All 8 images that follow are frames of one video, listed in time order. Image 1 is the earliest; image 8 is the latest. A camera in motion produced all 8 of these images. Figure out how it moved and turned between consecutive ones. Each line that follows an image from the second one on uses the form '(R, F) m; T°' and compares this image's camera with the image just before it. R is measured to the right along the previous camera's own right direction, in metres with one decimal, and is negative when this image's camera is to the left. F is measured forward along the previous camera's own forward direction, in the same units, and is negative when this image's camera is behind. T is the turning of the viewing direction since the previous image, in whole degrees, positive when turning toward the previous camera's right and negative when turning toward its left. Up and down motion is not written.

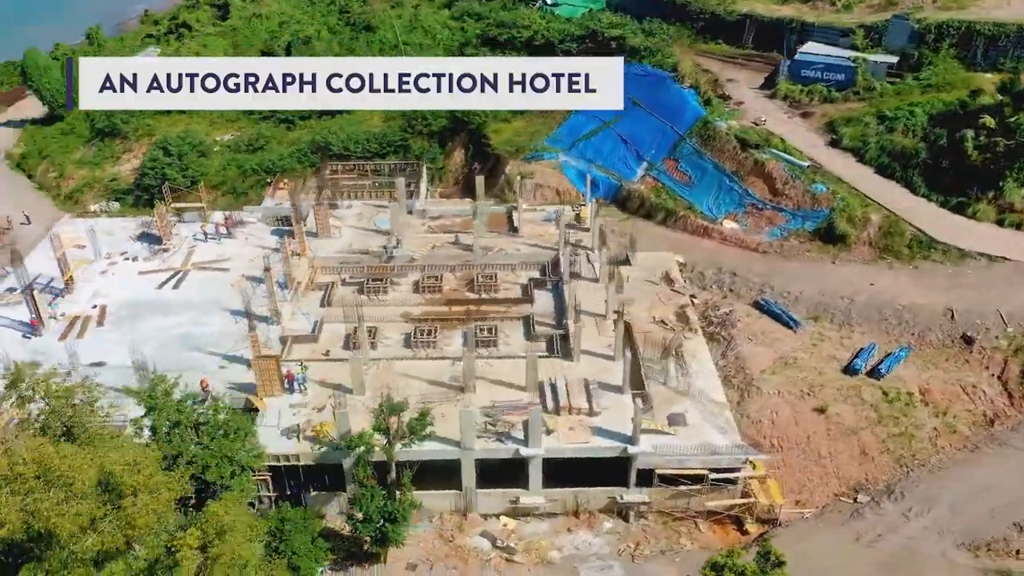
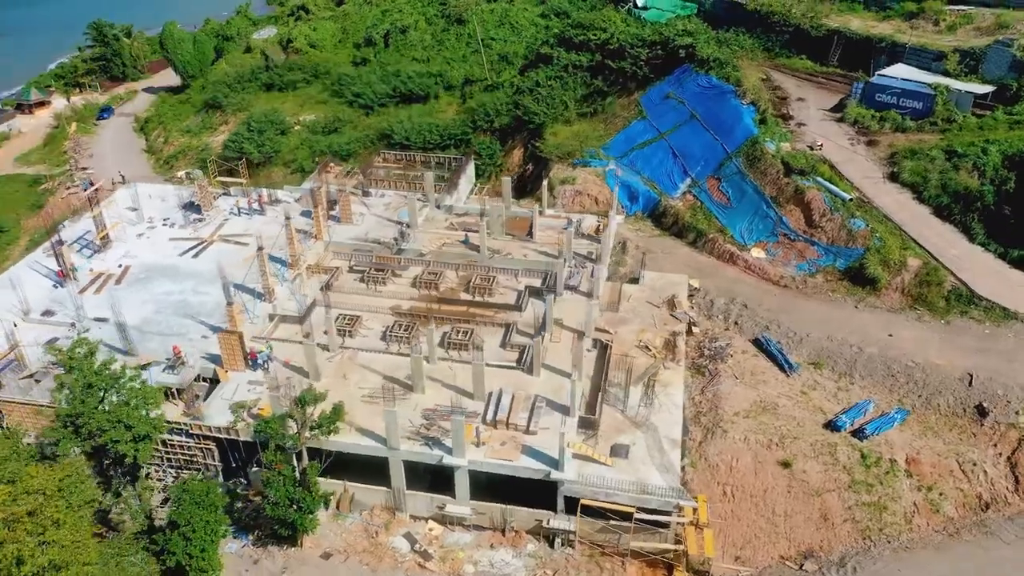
(+5.7, +0.9) m; -10°
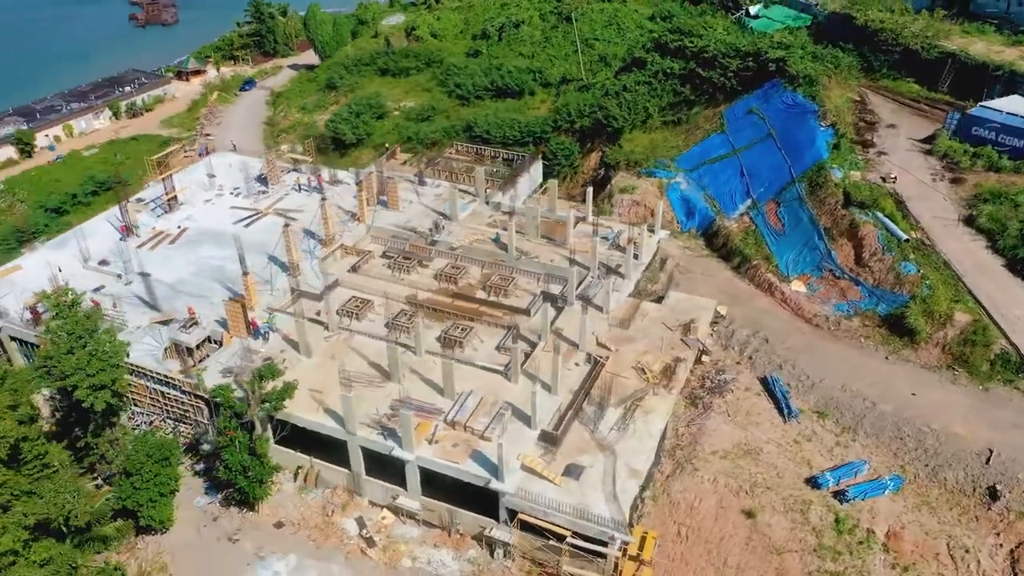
(+5.2, +0.8) m; -11°
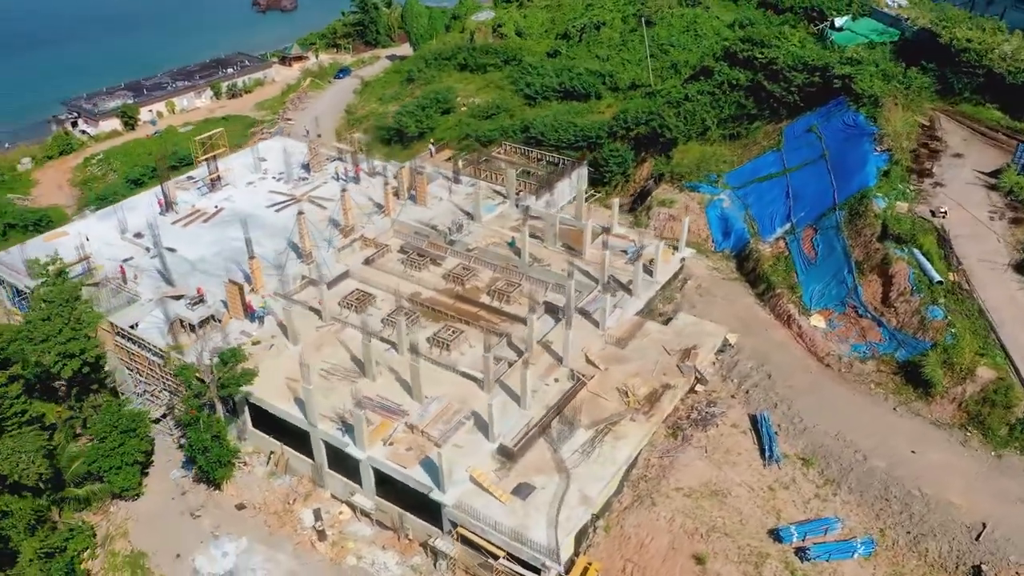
(+4.1, +0.9) m; -8°
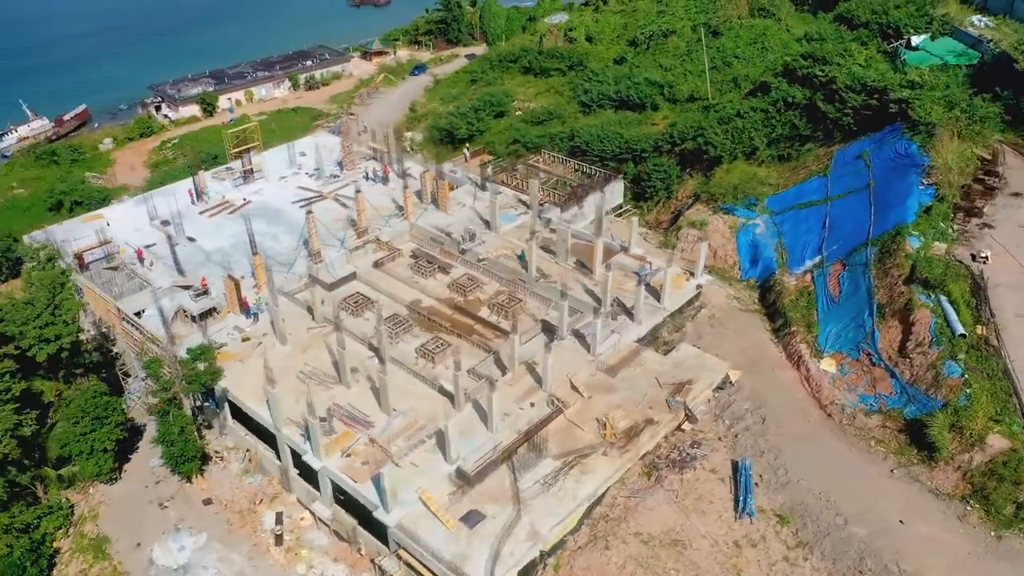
(+3.4, +1.1) m; -7°
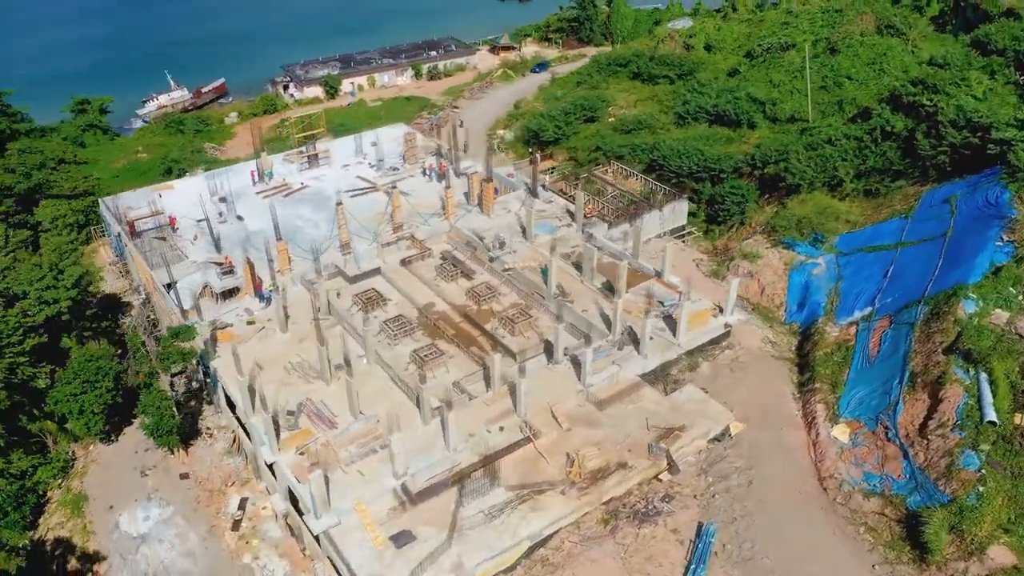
(+4.7, +1.6) m; -10°
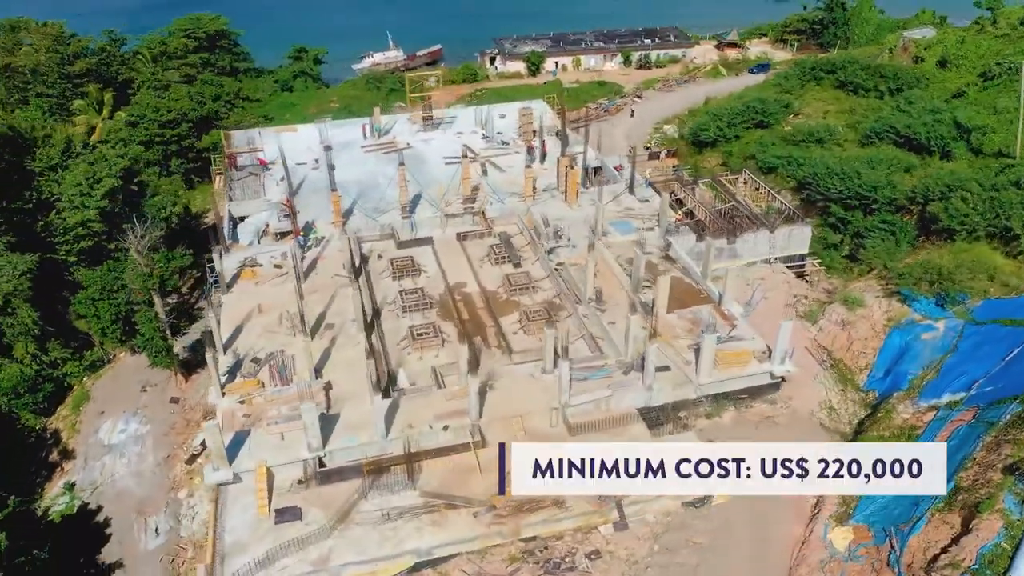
(+6.9, +3.8) m; -17°
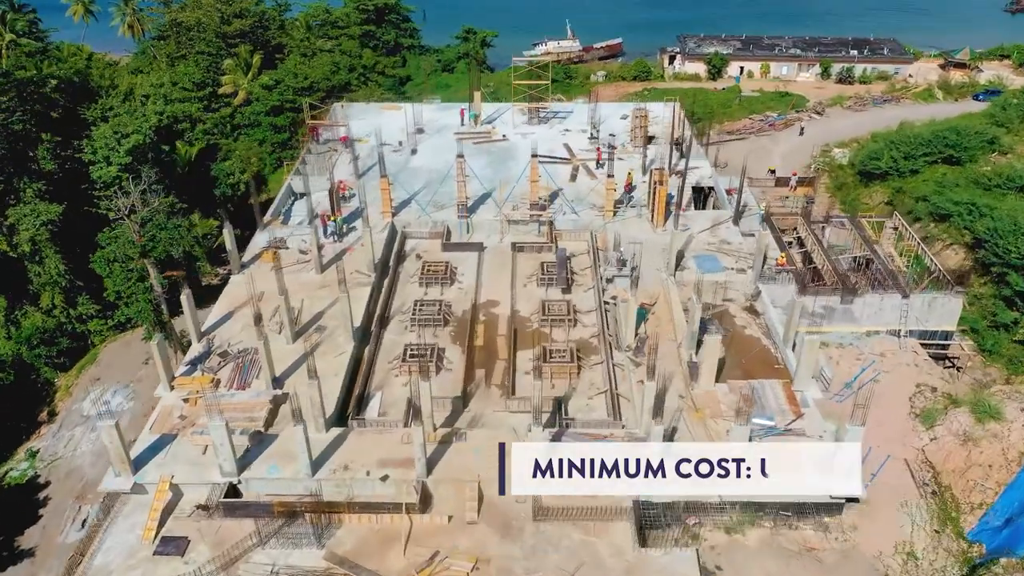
(+4.4, +4.9) m; -14°
